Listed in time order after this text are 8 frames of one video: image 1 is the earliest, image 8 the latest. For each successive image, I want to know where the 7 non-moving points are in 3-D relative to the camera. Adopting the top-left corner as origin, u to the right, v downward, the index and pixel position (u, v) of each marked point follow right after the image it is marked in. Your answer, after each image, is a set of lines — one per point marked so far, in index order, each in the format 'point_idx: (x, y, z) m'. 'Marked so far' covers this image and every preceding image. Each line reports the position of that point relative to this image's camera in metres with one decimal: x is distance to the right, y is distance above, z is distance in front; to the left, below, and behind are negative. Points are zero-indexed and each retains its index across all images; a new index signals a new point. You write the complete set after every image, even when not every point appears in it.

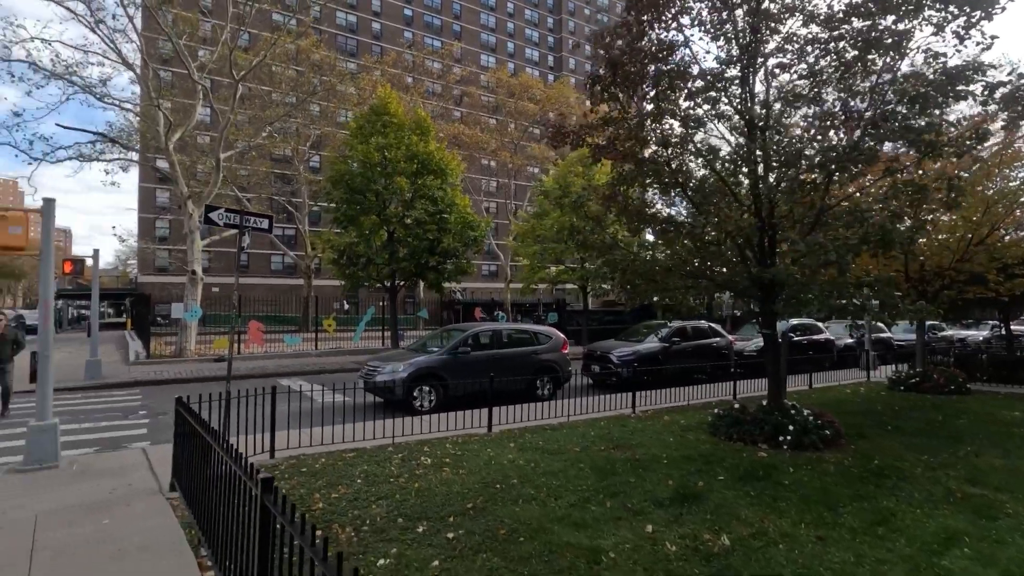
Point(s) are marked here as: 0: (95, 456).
0: (-6.0, -2.4, +7.7) m
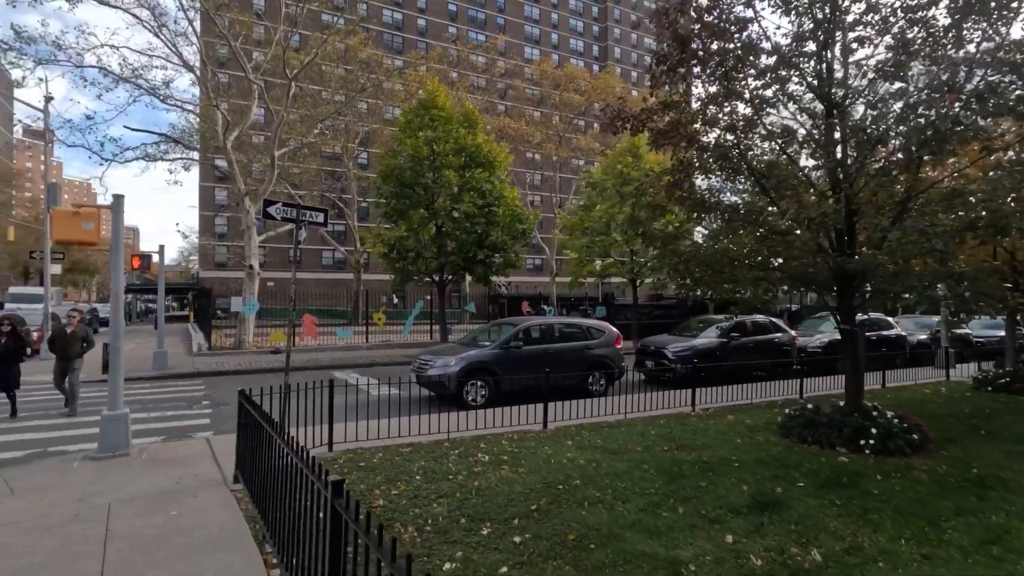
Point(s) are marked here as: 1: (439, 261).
0: (-5.1, -2.3, +7.9) m
1: (-2.5, +0.9, +18.5) m
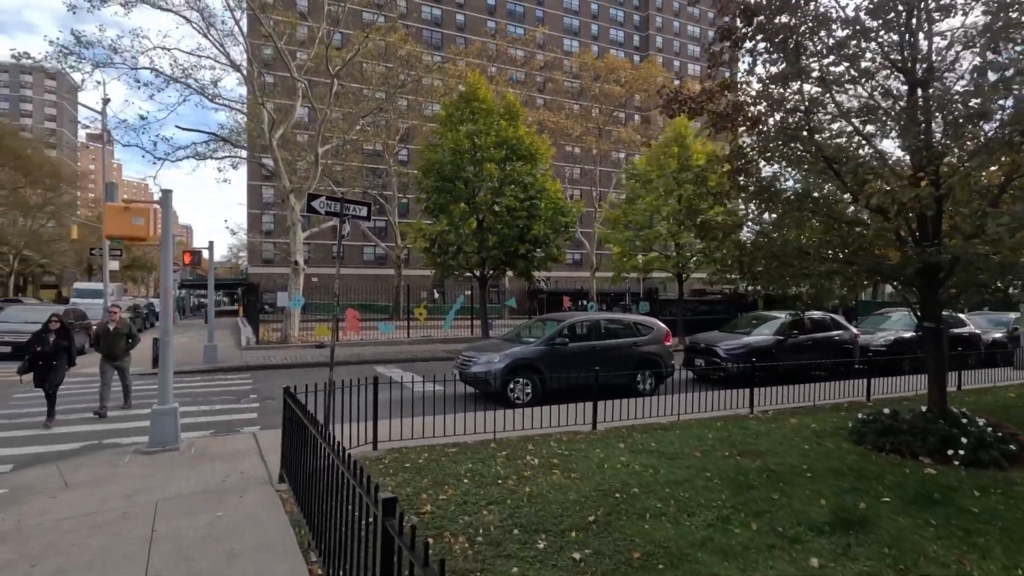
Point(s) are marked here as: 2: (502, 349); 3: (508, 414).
0: (-4.4, -2.2, +8.0) m
1: (-1.1, +1.1, +18.3) m
2: (-0.2, -1.3, +11.1) m
3: (-0.1, -2.2, +9.6) m
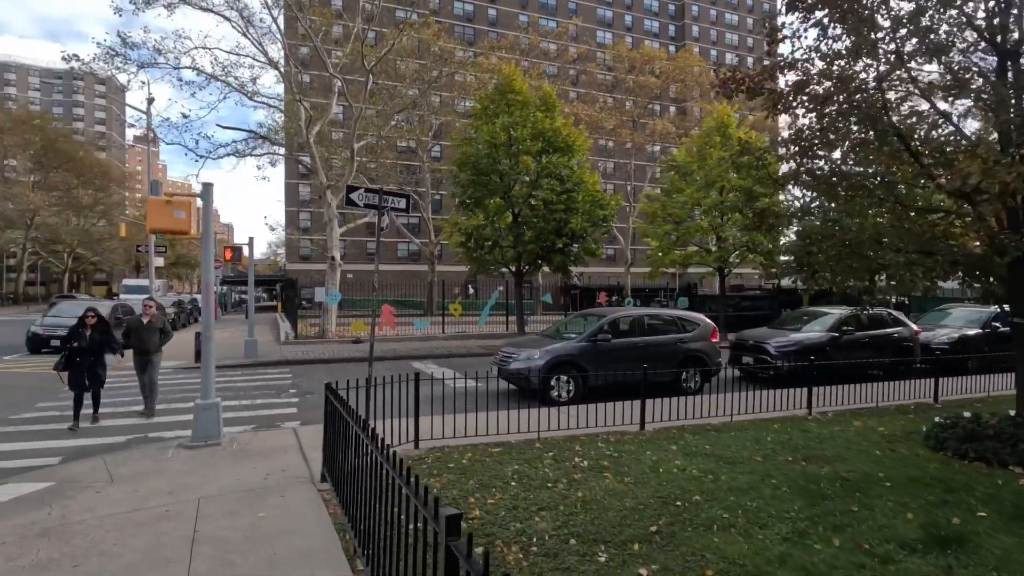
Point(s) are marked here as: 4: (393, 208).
0: (-3.8, -2.1, +7.9) m
1: (+0.2, +1.3, +18.0) m
2: (+0.6, -1.1, +10.8) m
3: (+0.6, -2.1, +9.3) m
4: (-1.9, +1.3, +8.8) m
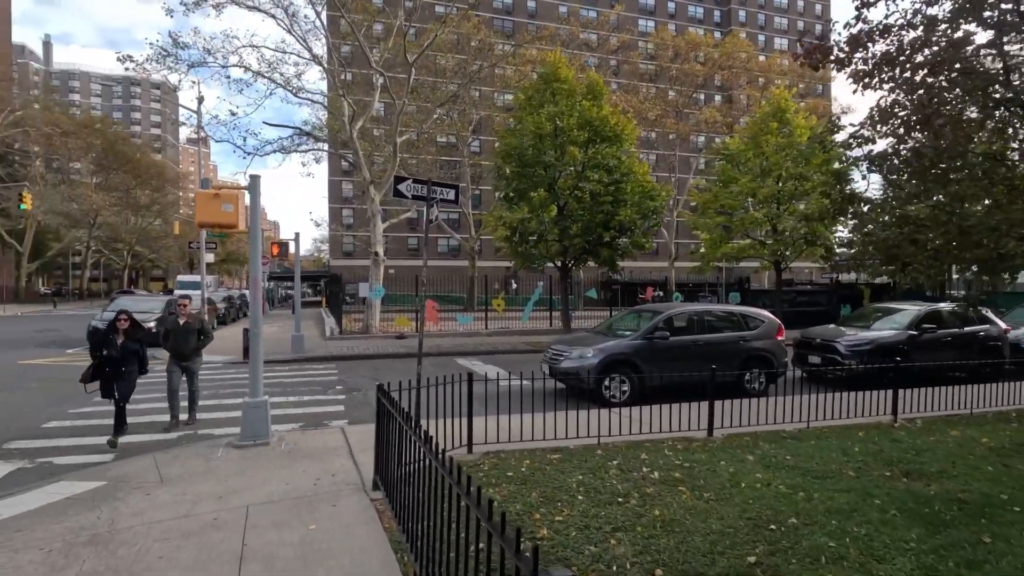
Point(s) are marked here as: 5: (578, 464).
0: (-3.0, -2.1, +7.7) m
1: (+1.6, +1.4, +17.5) m
2: (+1.6, -1.0, +10.3) m
3: (+1.5, -2.1, +8.8) m
4: (-1.1, +1.4, +8.4) m
5: (+0.7, -1.9, +5.8) m
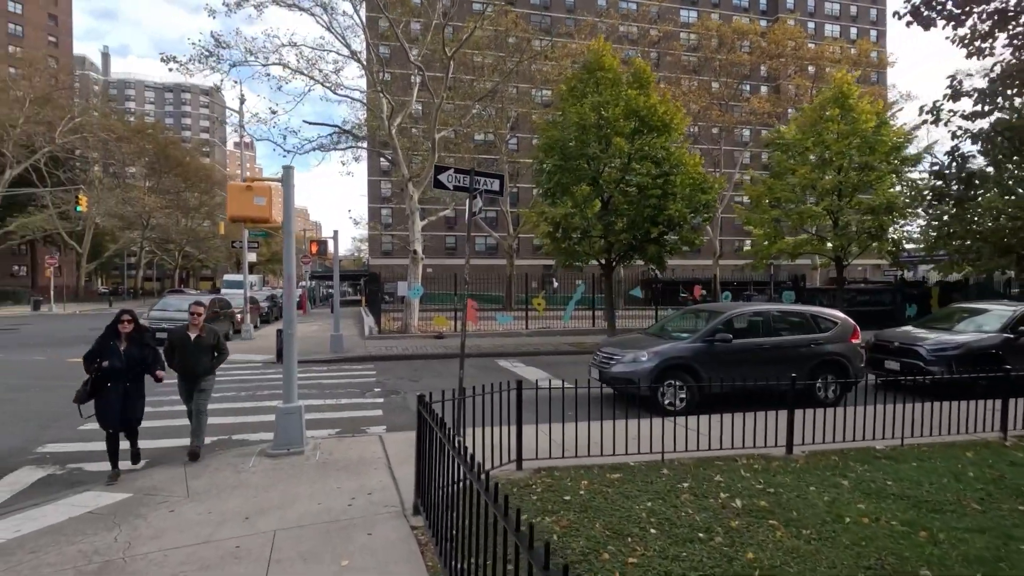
0: (-2.4, -2.1, +7.2) m
1: (+3.0, +1.5, +16.7) m
2: (+2.4, -1.0, +9.5) m
3: (+2.3, -2.0, +8.0) m
4: (-0.4, +1.4, +7.8) m
5: (+1.2, -1.9, +5.1) m
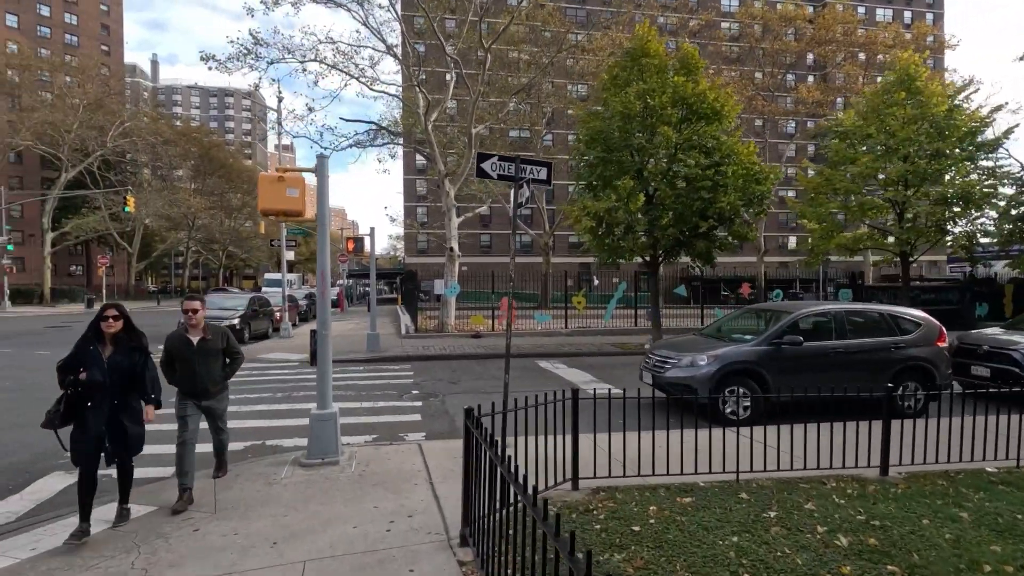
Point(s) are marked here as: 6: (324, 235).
0: (-1.7, -2.0, +6.7) m
1: (+4.2, +1.5, +15.8) m
2: (+3.2, -1.0, +8.7) m
3: (+2.9, -2.0, +7.2) m
4: (+0.3, +1.5, +7.2) m
5: (+1.7, -1.9, +4.4) m
6: (-2.3, +0.6, +6.6) m
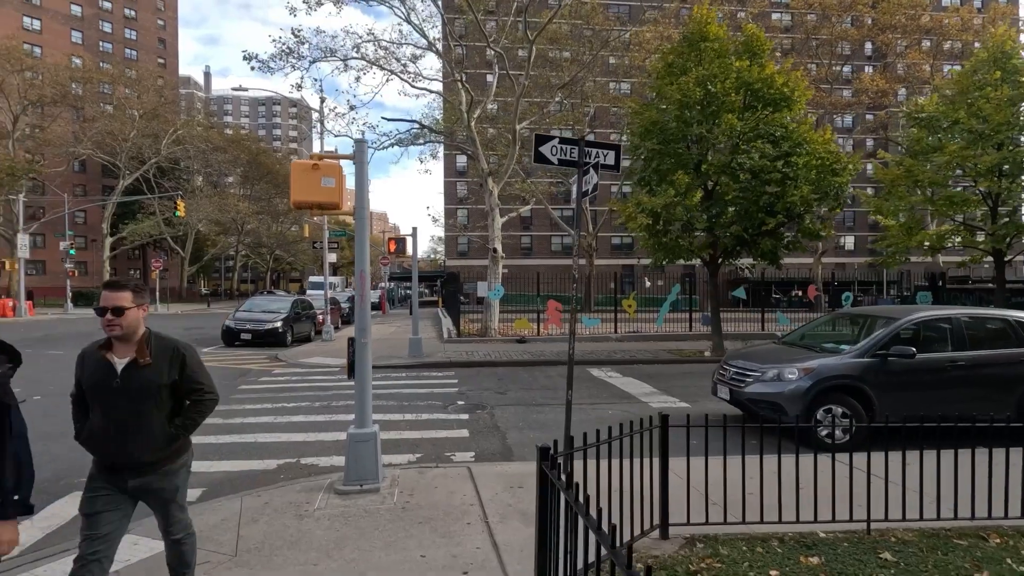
0: (-1.0, -2.0, +5.9) m
1: (+5.5, +1.5, +14.6) m
2: (+4.0, -1.0, +7.5) m
3: (+3.6, -2.0, +6.1) m
4: (+1.0, +1.4, +6.3) m
5: (+2.2, -1.9, +3.4) m
6: (-1.6, +0.6, +5.9) m
